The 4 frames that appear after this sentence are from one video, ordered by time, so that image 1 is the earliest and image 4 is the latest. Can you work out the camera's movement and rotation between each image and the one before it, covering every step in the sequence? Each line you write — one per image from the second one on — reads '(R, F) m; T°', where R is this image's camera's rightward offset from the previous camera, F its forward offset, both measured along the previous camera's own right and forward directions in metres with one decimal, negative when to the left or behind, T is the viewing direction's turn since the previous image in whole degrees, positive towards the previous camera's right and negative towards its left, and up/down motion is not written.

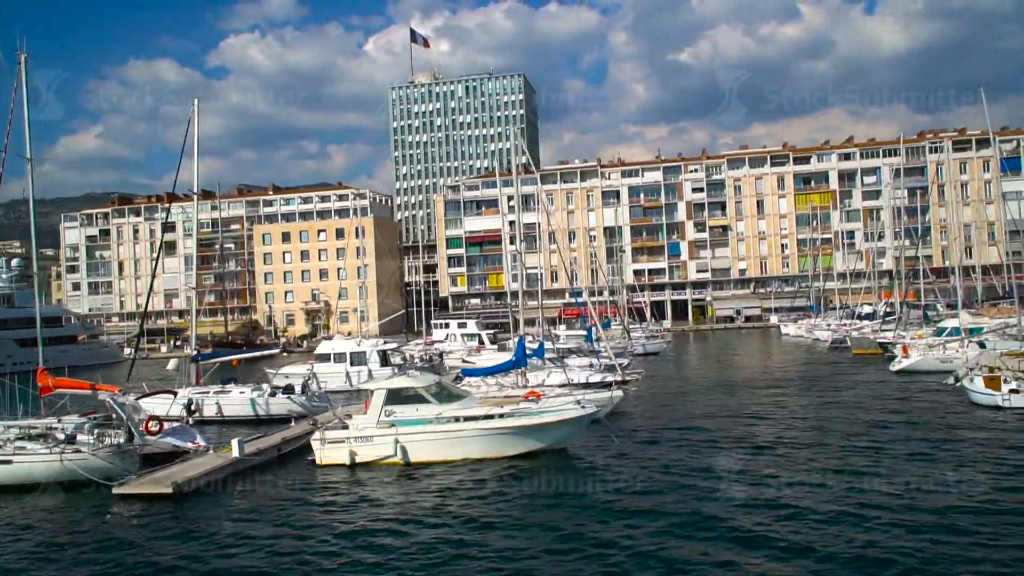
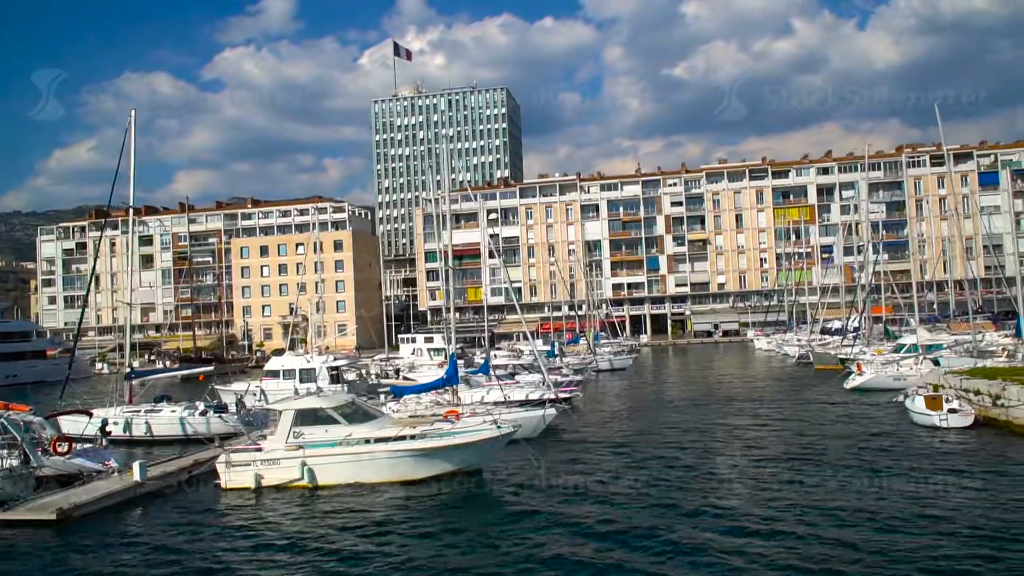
(+2.1, +0.6) m; 0°
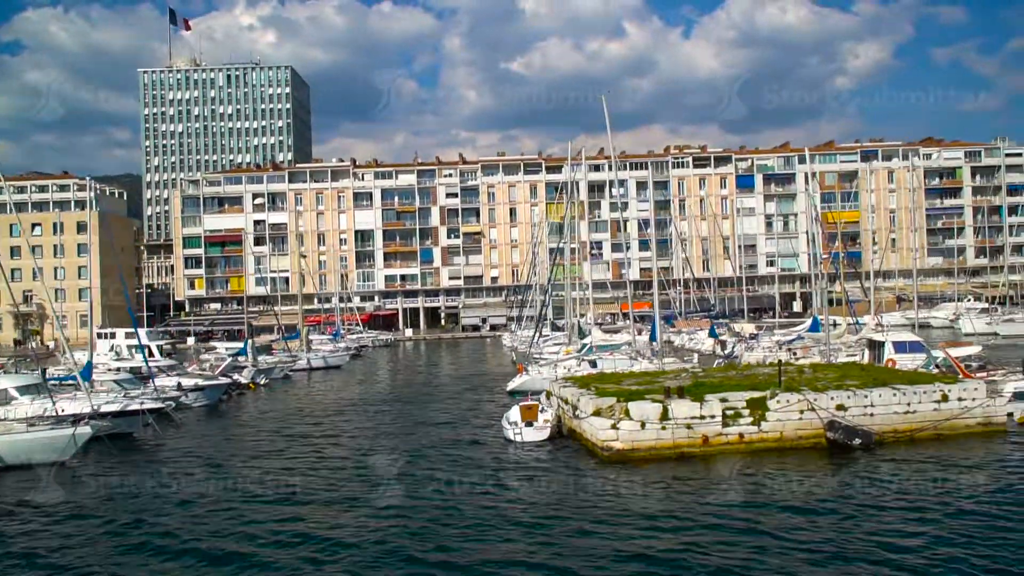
(+8.3, +2.4) m; +11°
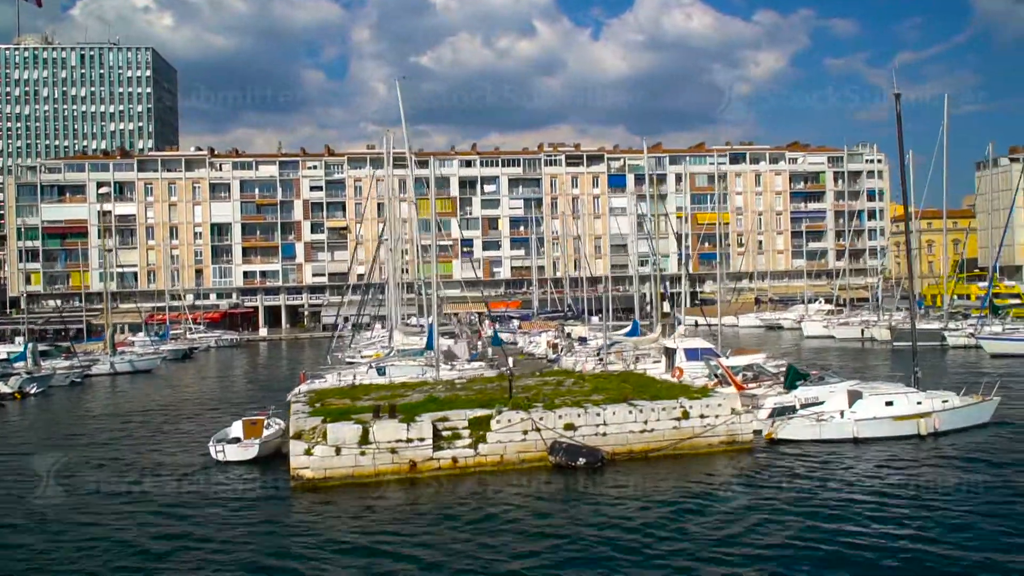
(+5.1, +2.2) m; +6°
